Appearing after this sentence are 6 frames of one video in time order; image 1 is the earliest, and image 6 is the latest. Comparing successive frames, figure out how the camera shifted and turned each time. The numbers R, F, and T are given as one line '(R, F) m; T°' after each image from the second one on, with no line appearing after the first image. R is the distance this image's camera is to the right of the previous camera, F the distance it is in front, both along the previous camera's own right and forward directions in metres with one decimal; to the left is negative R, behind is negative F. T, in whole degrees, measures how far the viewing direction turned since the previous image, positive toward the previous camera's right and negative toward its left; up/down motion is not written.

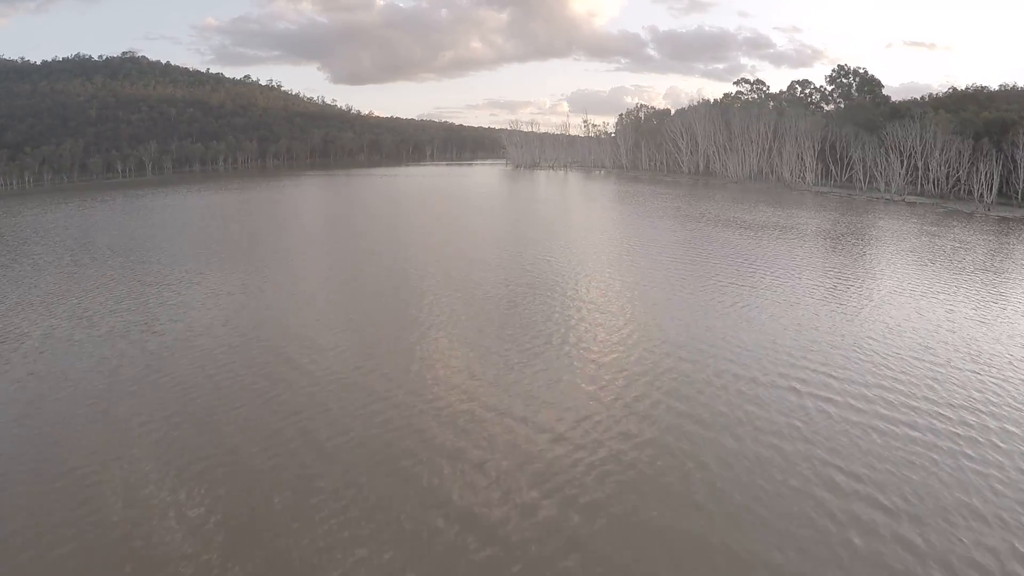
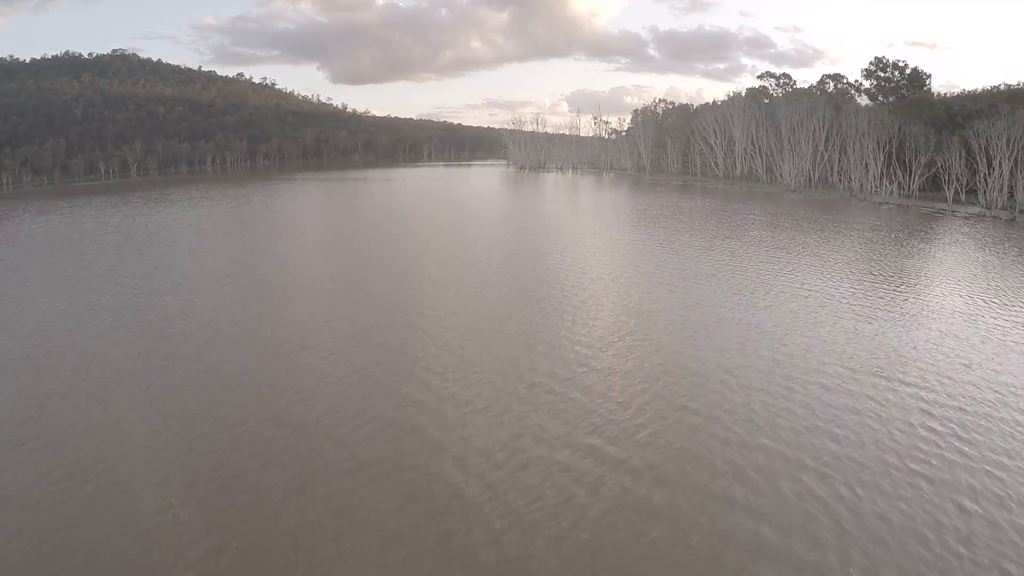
(-0.6, +5.2) m; 0°
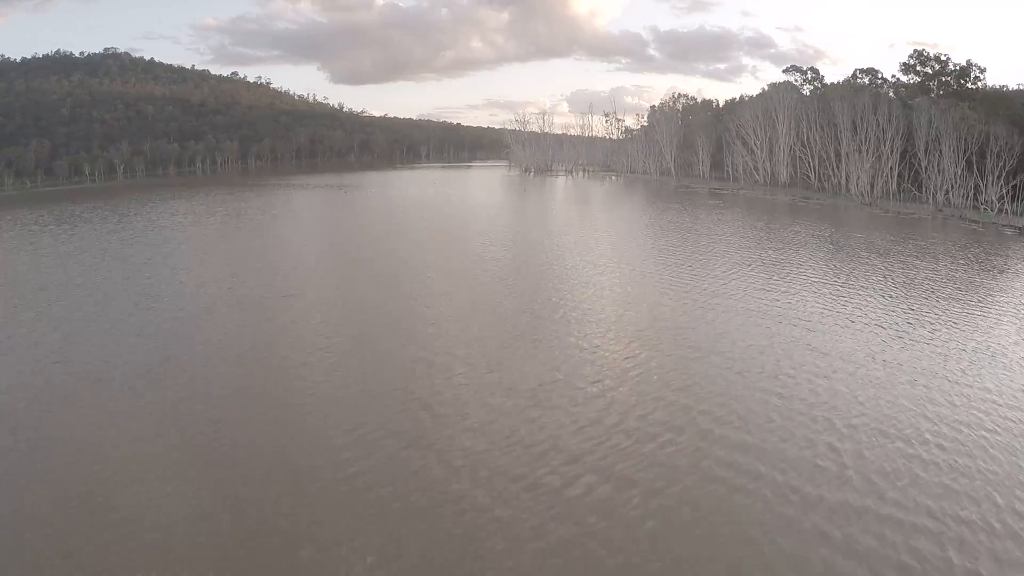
(-0.5, +4.5) m; 0°
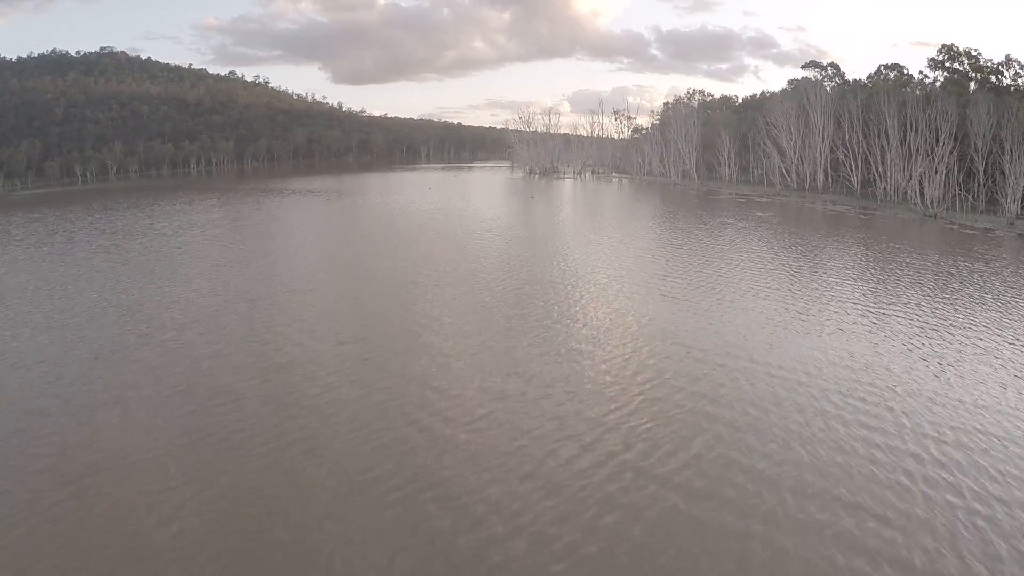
(-0.2, +2.8) m; 0°
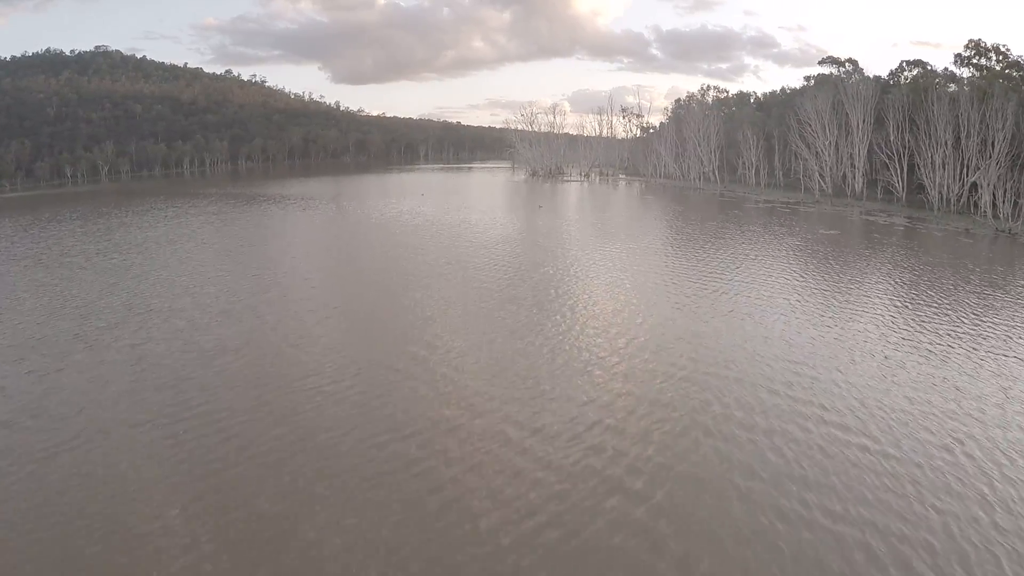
(-0.2, +2.5) m; 0°
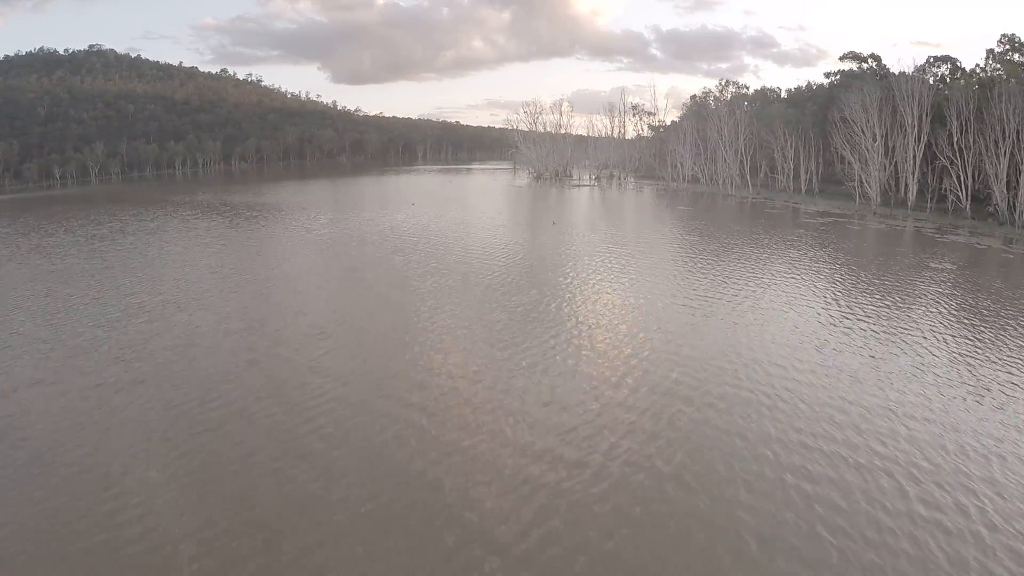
(-0.3, +2.7) m; 0°
